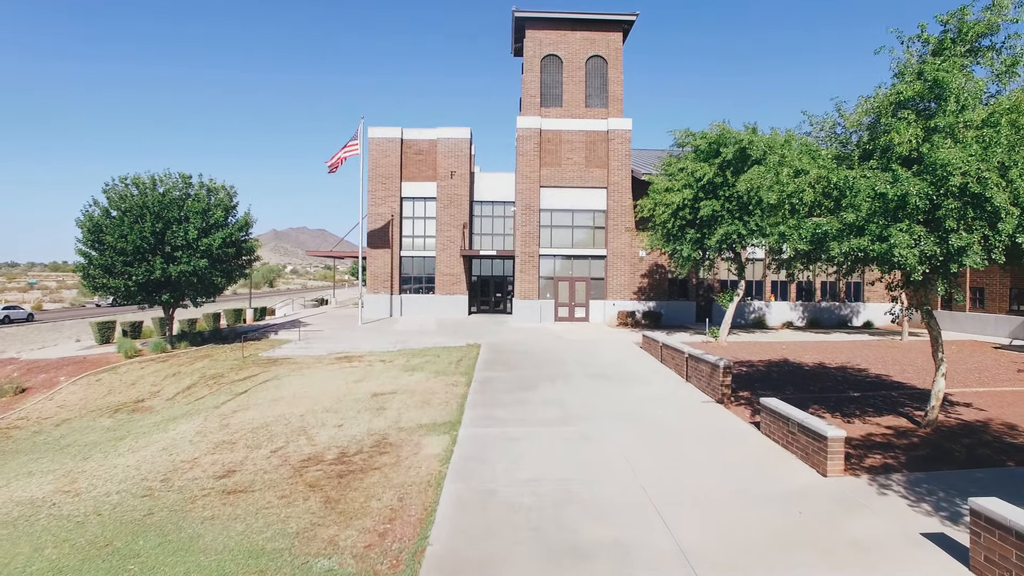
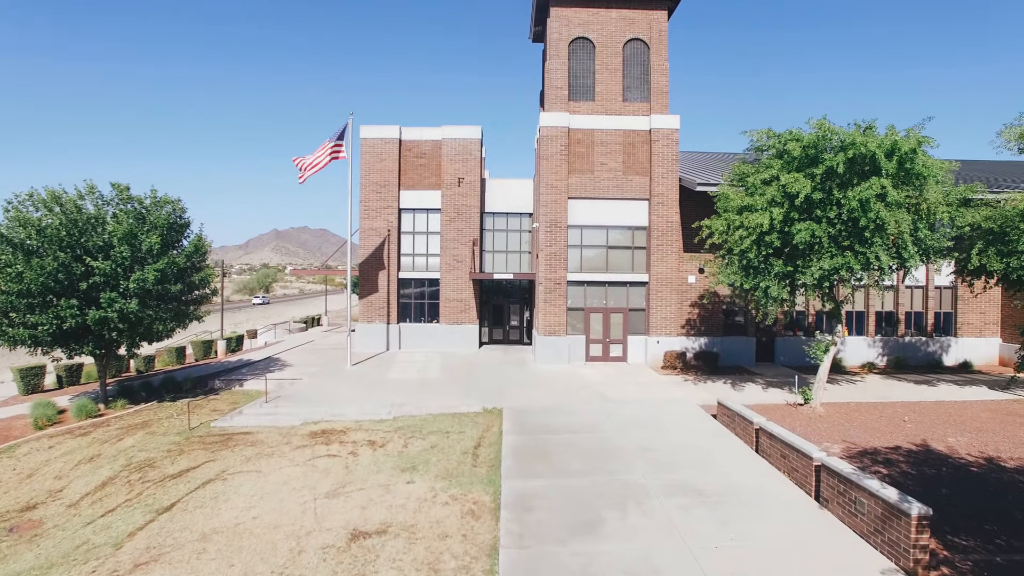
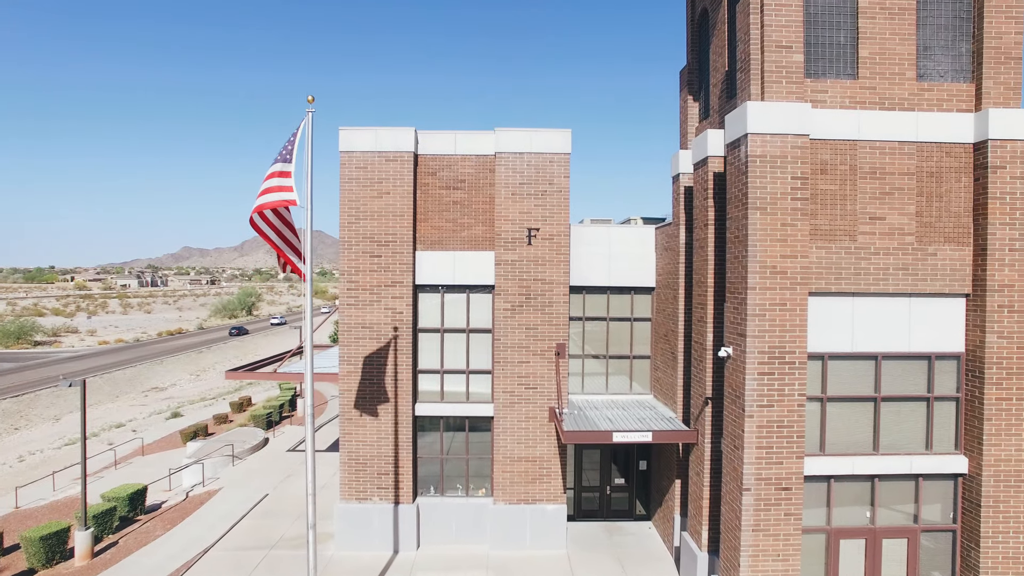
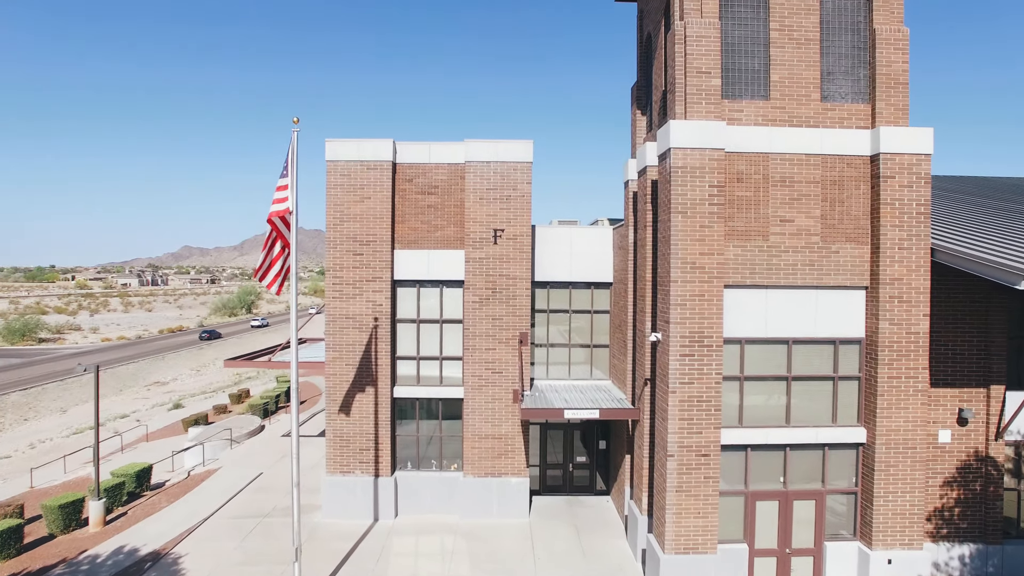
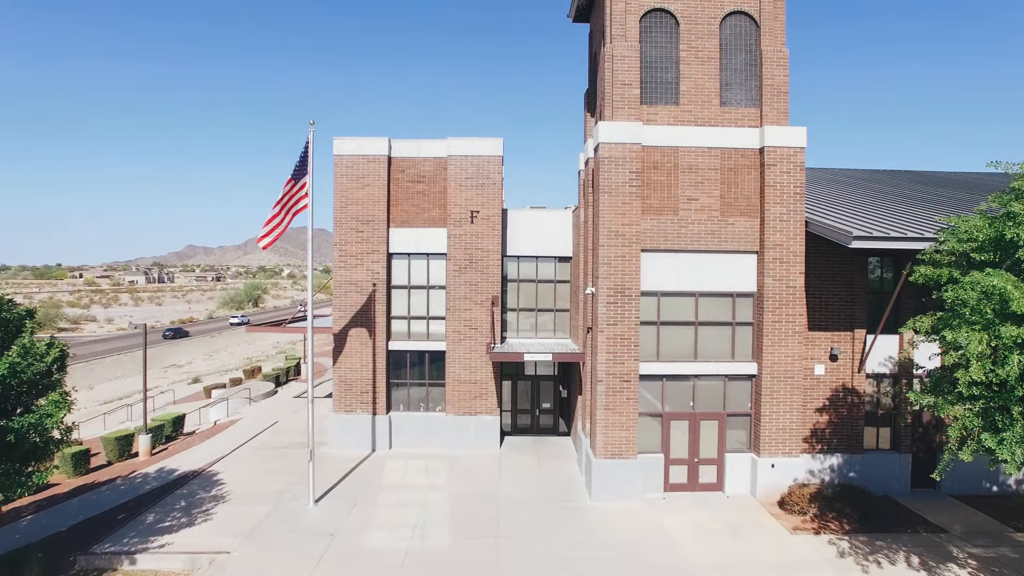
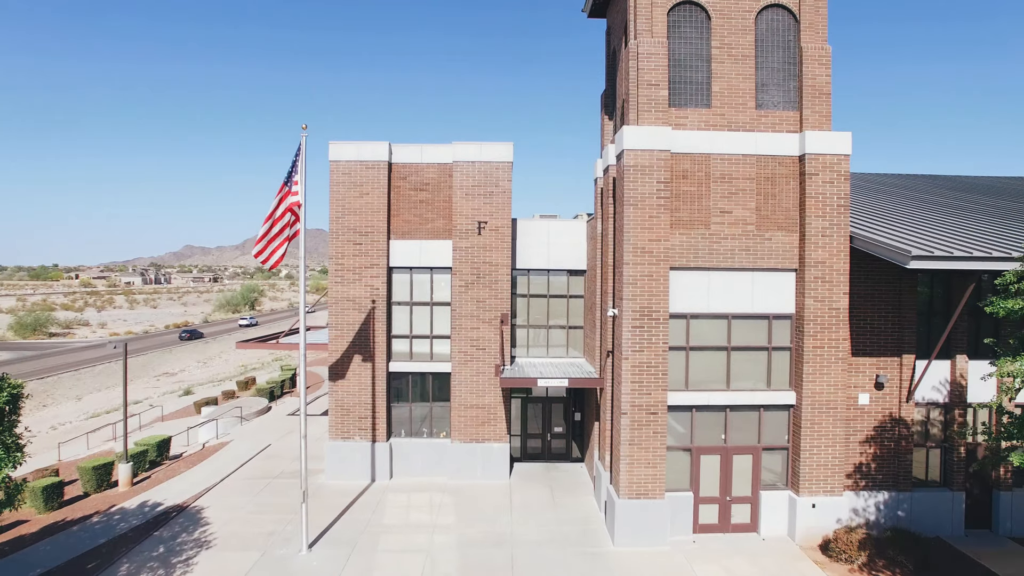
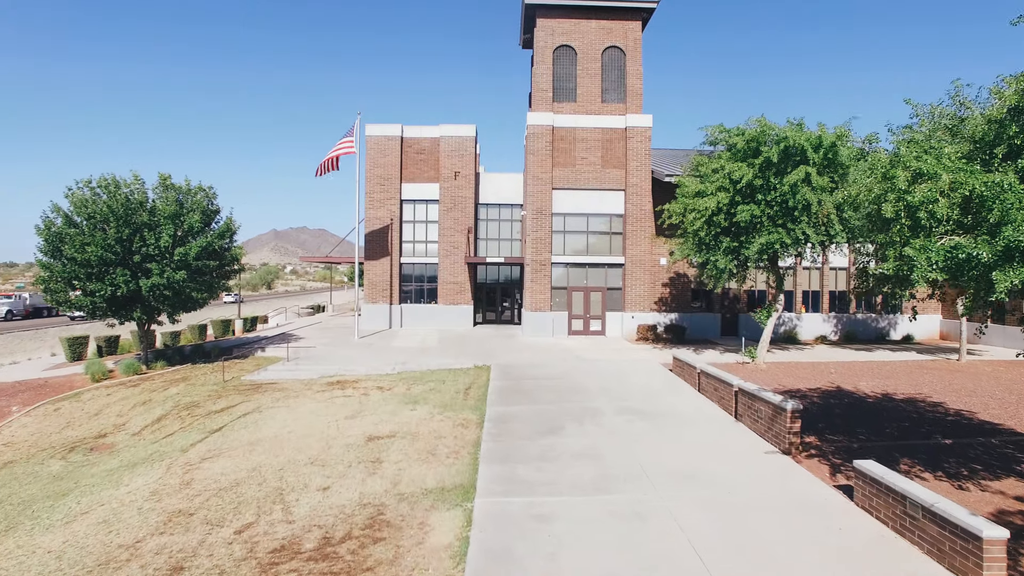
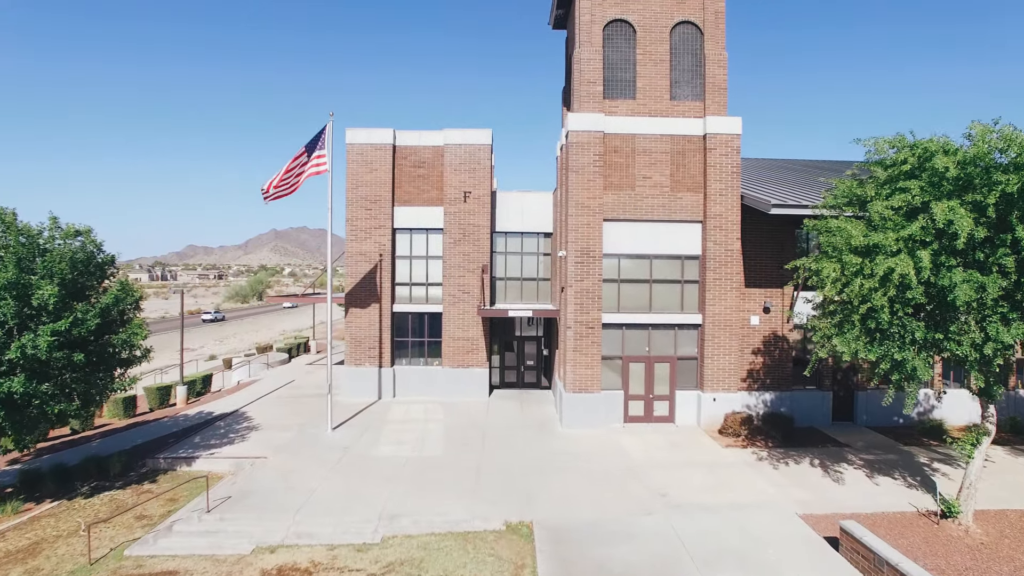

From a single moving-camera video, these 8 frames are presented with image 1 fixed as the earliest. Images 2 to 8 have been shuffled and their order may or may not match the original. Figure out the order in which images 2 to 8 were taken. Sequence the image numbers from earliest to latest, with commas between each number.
7, 2, 8, 5, 6, 4, 3
